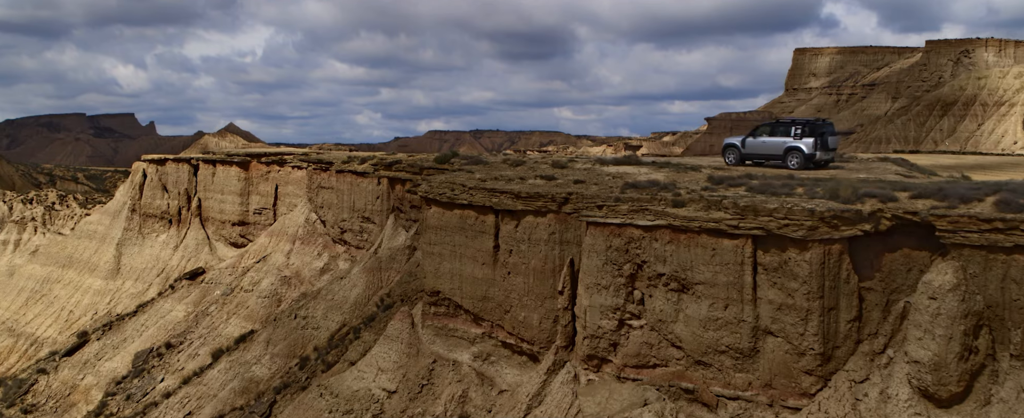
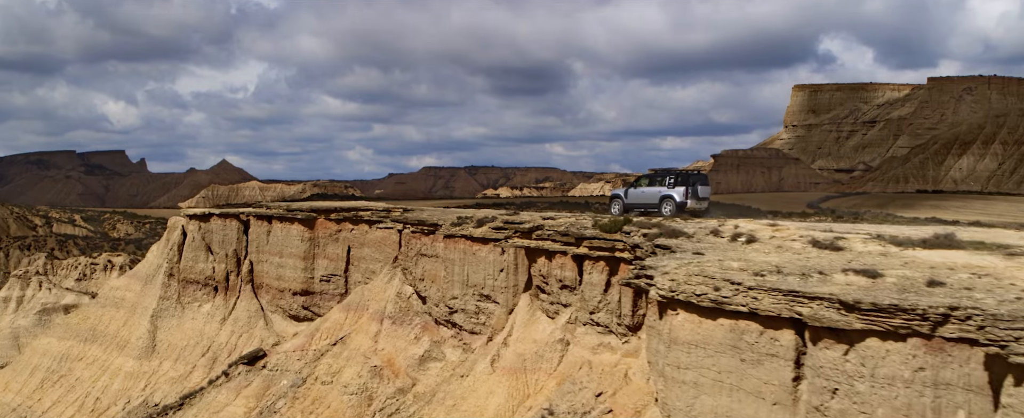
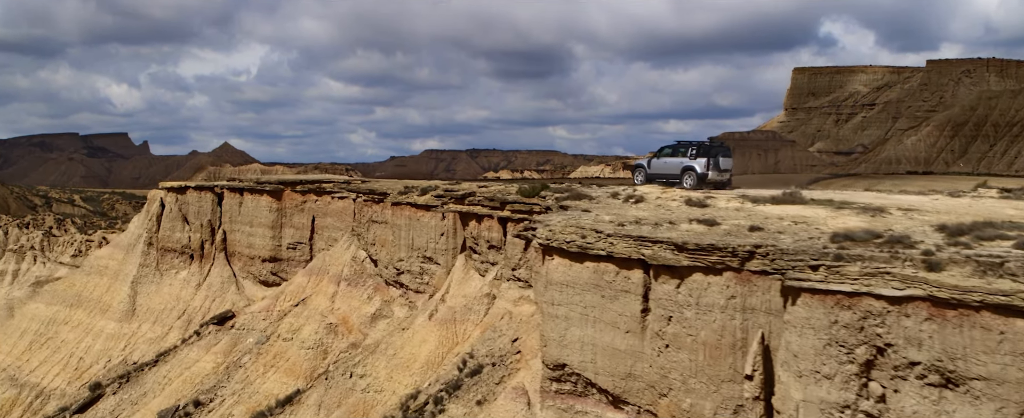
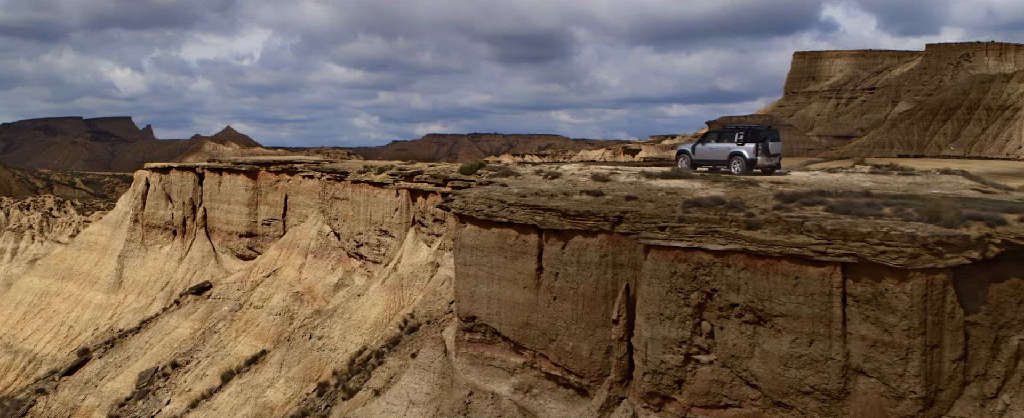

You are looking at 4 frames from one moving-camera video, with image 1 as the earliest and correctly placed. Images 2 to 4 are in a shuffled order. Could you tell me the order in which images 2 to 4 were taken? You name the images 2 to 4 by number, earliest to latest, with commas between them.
4, 3, 2
